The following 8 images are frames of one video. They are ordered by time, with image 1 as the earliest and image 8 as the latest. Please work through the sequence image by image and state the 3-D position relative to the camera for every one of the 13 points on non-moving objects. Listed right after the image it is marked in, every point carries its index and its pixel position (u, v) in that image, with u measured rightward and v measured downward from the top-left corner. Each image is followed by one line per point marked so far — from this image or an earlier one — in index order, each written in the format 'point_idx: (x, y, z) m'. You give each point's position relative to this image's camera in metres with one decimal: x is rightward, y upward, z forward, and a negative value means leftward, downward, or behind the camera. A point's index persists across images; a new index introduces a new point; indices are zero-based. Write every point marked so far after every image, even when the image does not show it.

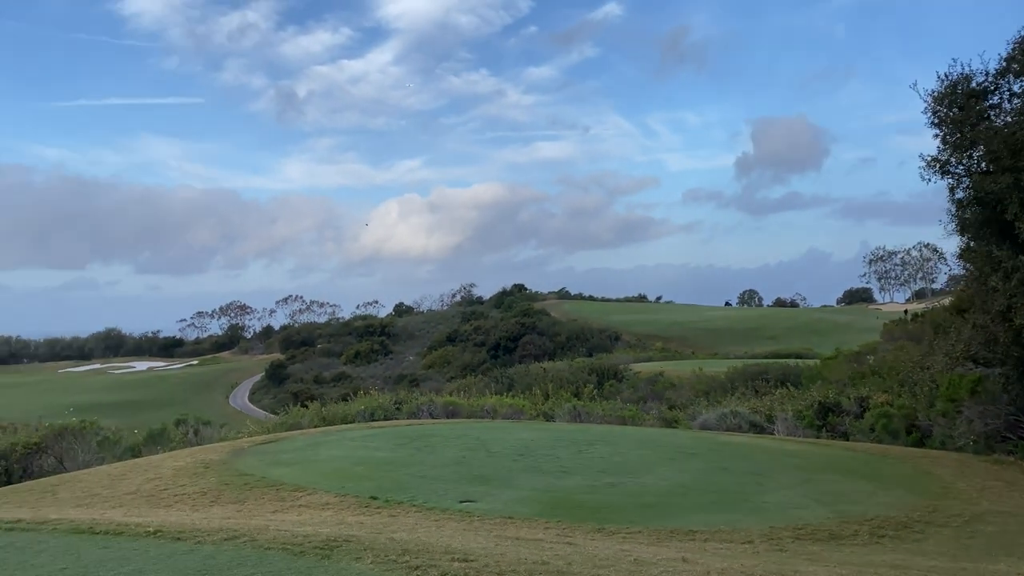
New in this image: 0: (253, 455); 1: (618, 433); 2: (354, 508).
0: (-4.2, -2.7, +13.5) m
1: (+1.9, -2.6, +14.6) m
2: (-1.7, -2.4, +8.9) m
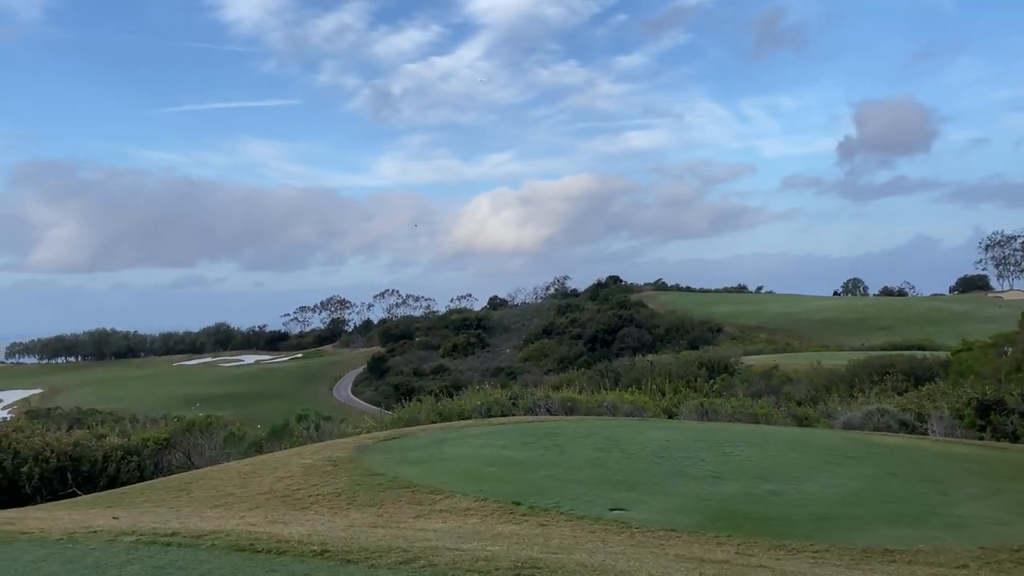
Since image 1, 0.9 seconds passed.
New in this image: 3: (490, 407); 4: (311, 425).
0: (-2.1, -2.6, +13.1) m
1: (+4.1, -2.4, +13.6) m
2: (-0.1, -2.3, +8.3) m
3: (-0.5, -2.8, +19.1) m
4: (-4.1, -2.8, +17.1) m
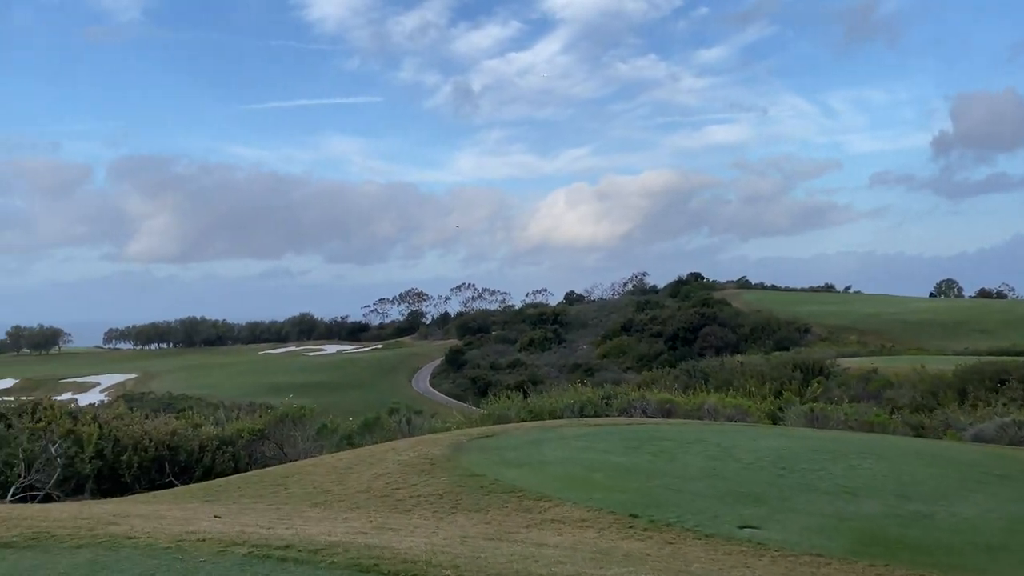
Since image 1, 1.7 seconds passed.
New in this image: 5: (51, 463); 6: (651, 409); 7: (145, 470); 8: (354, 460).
0: (-0.6, -2.5, +12.6) m
1: (+5.6, -2.4, +12.5) m
2: (+1.0, -2.2, +7.6) m
3: (+1.6, -2.6, +18.4) m
4: (-2.2, -2.7, +16.8) m
5: (-5.9, -2.3, +10.7) m
6: (+3.0, -2.6, +18.1) m
7: (-5.2, -2.6, +11.8) m
8: (-2.3, -2.5, +12.2) m
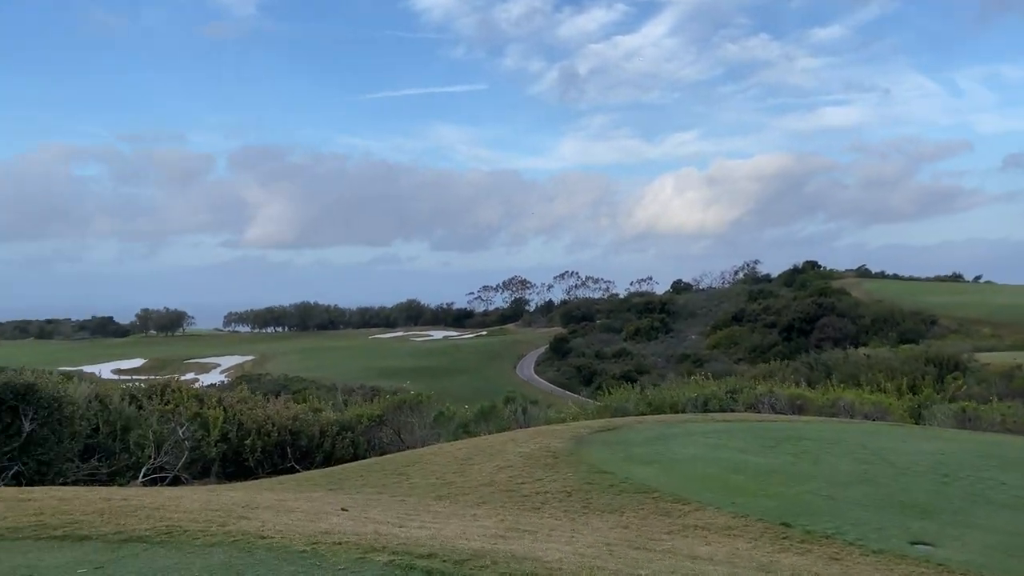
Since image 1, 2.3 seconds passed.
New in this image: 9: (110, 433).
0: (+1.2, -2.3, +12.0) m
1: (+7.4, -2.2, +11.2) m
2: (+2.2, -2.1, +6.9) m
3: (+4.1, -2.4, +17.5) m
4: (+0.1, -2.4, +16.3) m
5: (-4.3, -2.0, +10.8) m
6: (+5.5, -2.4, +17.0) m
7: (-3.5, -2.4, +11.8) m
8: (-0.6, -2.3, +11.8) m
9: (-5.1, -1.8, +10.6) m
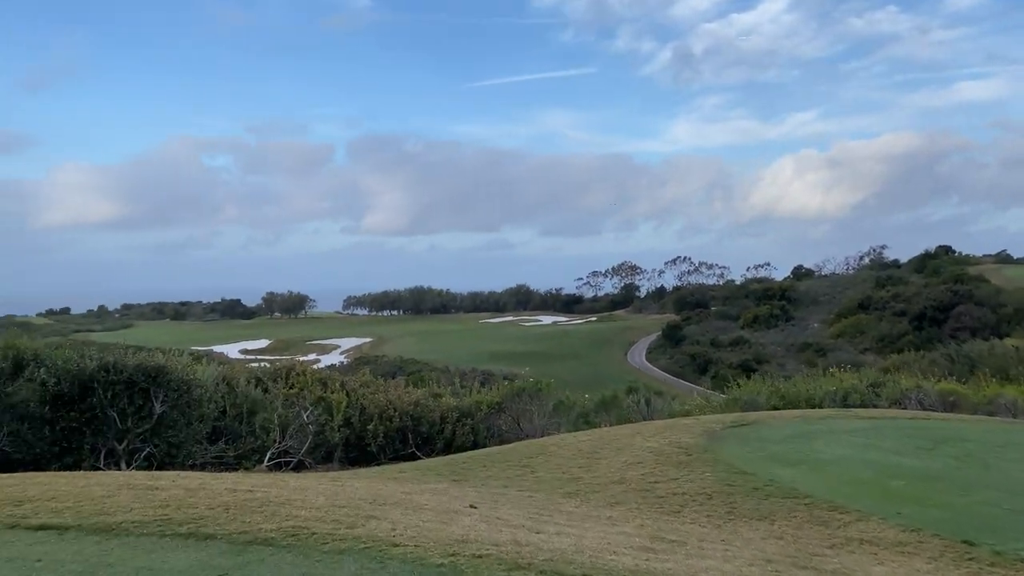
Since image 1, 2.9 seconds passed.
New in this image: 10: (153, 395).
0: (+3.0, -2.1, +11.2) m
1: (+9.0, -2.1, +9.6) m
2: (+3.3, -2.0, +6.0) m
3: (+6.5, -2.1, +16.3) m
4: (+2.4, -2.1, +15.6) m
5: (-2.7, -1.8, +10.7) m
6: (+7.9, -2.1, +15.6) m
7: (-1.7, -2.1, +11.6) m
8: (+1.2, -2.1, +11.3) m
9: (-3.5, -1.6, +10.6) m
10: (-3.9, -1.1, +8.9) m
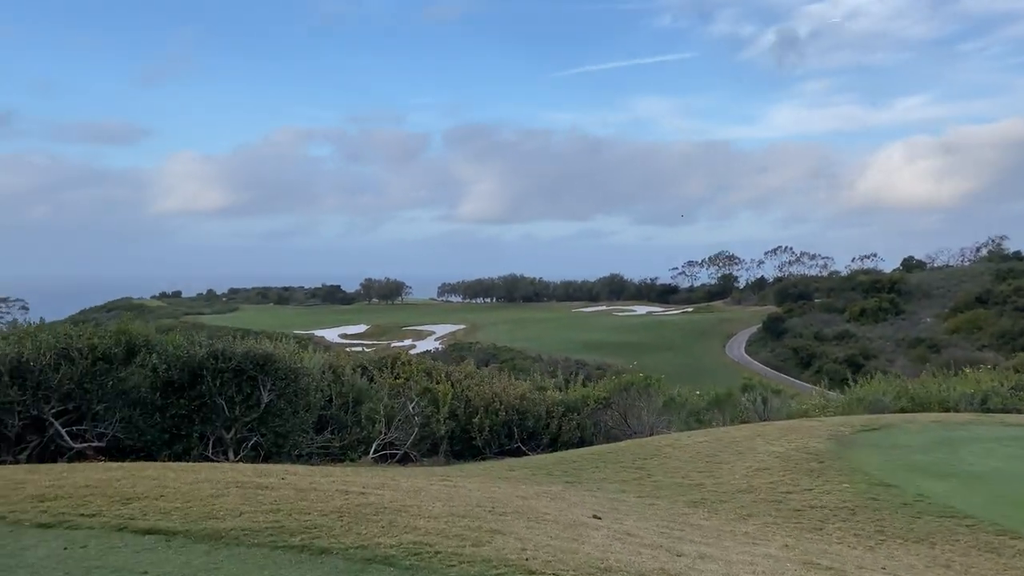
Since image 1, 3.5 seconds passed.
0: (+4.4, -2.0, +10.3) m
1: (+10.2, -2.1, +8.0) m
2: (+4.1, -2.0, +5.1) m
3: (+8.5, -2.0, +14.9) m
4: (+4.3, -1.9, +14.7) m
5: (-1.3, -1.7, +10.4) m
6: (+9.7, -2.0, +14.1) m
7: (-0.2, -2.0, +11.2) m
8: (+2.6, -2.0, +10.5) m
9: (-2.1, -1.5, +10.4) m
10: (-2.6, -1.0, +8.7) m
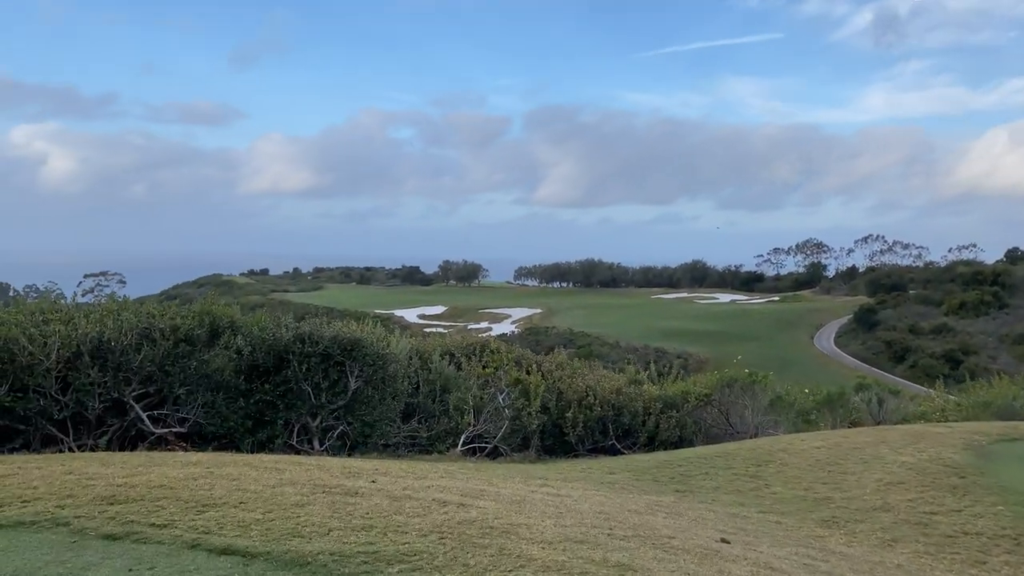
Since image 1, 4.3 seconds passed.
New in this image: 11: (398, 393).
0: (+5.5, -1.9, +9.1) m
1: (+11.0, -2.2, +6.3) m
2: (+4.7, -2.0, +4.0) m
3: (+10.0, -1.9, +13.3) m
4: (+5.9, -1.8, +13.6) m
5: (-0.2, -1.5, +9.7) m
6: (+11.2, -2.0, +12.4) m
7: (+1.0, -1.8, +10.4) m
8: (+3.8, -1.9, +9.5) m
9: (-1.0, -1.2, +9.8) m
10: (-1.6, -0.8, +8.2) m
11: (-1.2, -1.1, +8.8) m
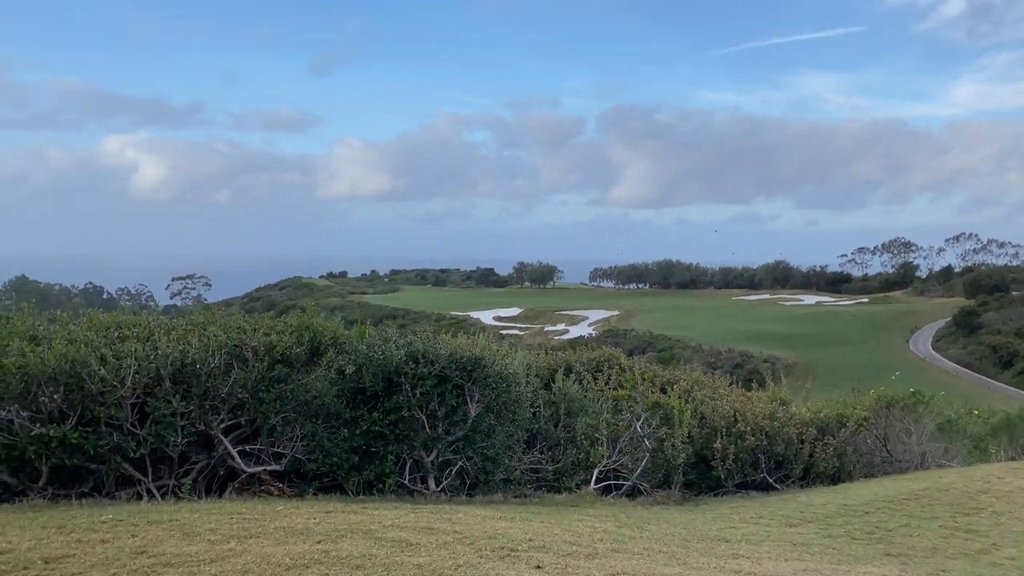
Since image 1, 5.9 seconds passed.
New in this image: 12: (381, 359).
0: (+6.8, -2.0, +7.1) m
1: (+12.1, -2.2, +3.9) m
2: (+5.6, -2.1, +2.1) m
3: (+11.7, -2.0, +11.0) m
4: (+7.6, -1.8, +11.6) m
5: (+1.2, -1.6, +8.3) m
6: (+12.8, -2.0, +10.0) m
7: (+2.4, -1.9, +8.9) m
8: (+5.1, -1.9, +7.7) m
9: (+0.4, -1.3, +8.5) m
10: (-0.4, -0.9, +6.9) m
11: (+0.1, -1.2, +7.4) m
12: (-1.1, -0.6, +6.6) m
